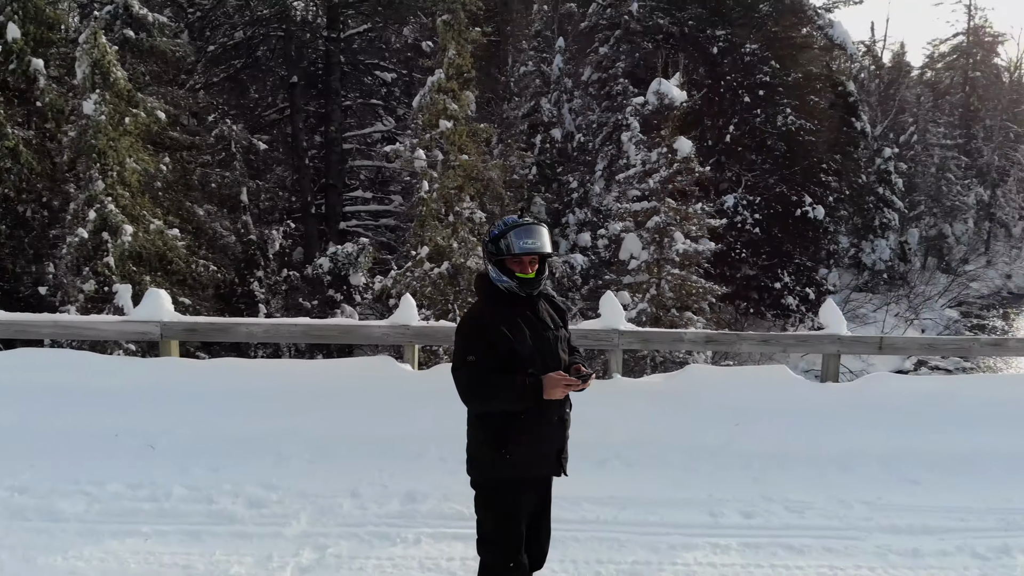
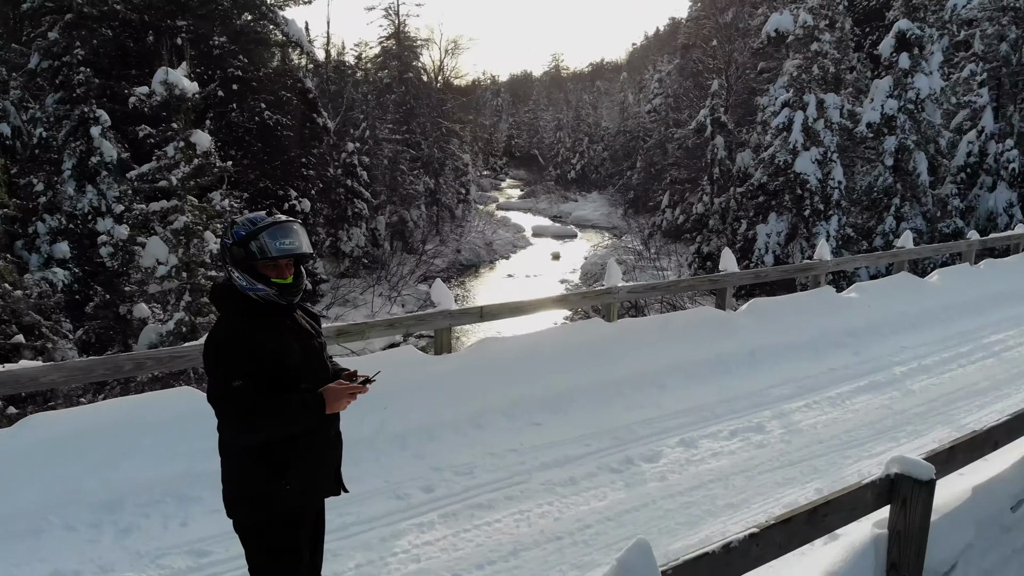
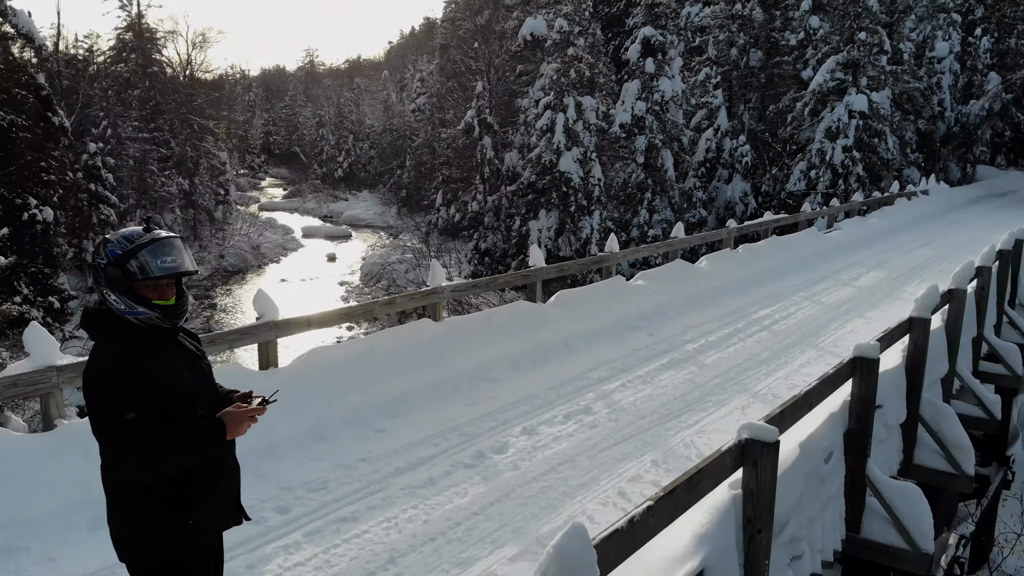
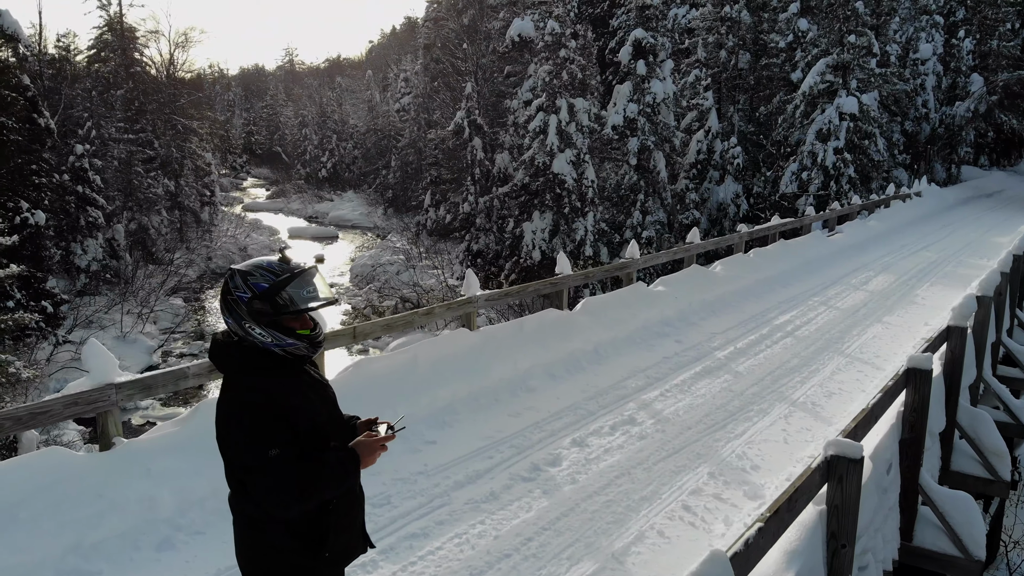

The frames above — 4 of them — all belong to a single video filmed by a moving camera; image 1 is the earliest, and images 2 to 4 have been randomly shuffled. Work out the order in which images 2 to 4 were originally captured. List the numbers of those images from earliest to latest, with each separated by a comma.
2, 3, 4
